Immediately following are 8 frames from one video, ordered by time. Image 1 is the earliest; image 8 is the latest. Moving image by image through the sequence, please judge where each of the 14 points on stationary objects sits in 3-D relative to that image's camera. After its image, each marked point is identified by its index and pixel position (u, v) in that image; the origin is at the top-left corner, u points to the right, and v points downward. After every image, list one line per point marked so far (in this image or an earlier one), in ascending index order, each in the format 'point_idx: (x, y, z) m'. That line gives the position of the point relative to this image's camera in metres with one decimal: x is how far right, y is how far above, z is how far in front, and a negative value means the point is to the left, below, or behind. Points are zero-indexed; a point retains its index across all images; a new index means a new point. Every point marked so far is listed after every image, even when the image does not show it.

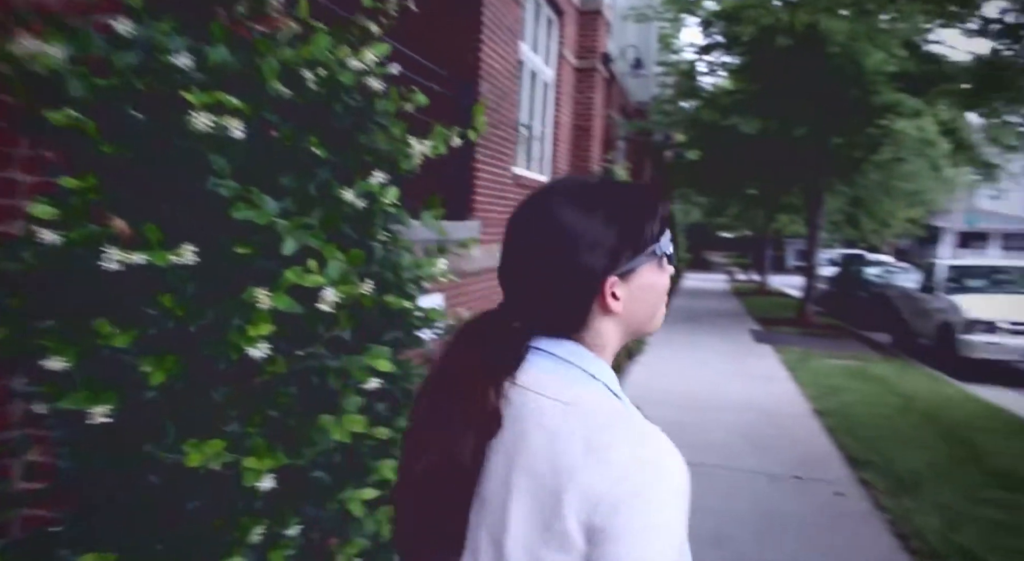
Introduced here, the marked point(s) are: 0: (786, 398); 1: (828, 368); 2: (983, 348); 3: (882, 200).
0: (+3.3, -1.5, +8.0) m
1: (+4.9, -1.4, +10.2) m
2: (+7.3, -1.1, +10.3) m
3: (+9.9, +2.2, +17.7) m
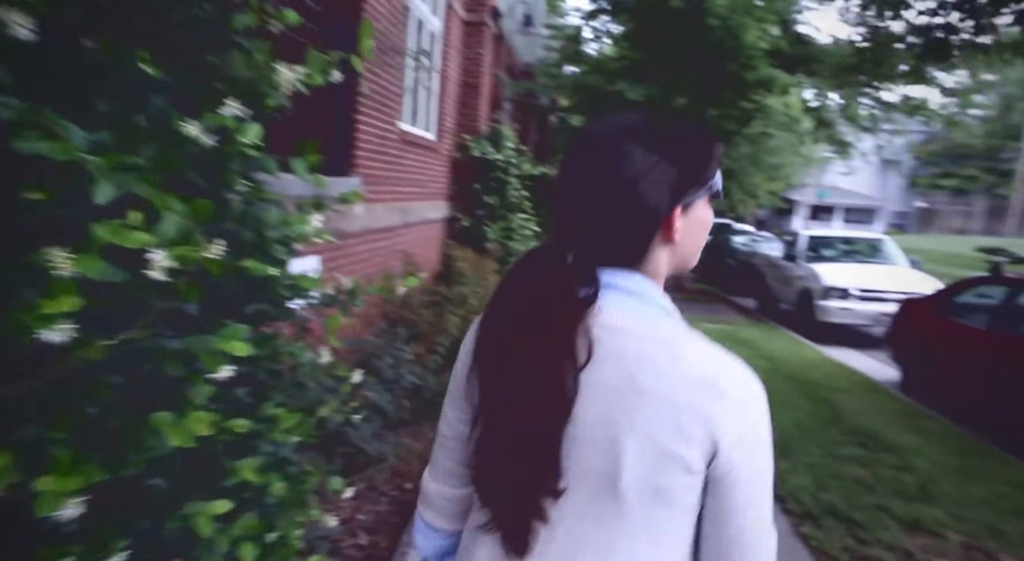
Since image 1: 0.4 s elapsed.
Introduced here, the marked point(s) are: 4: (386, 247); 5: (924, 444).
0: (+1.9, -1.1, +8.2) m
1: (+3.0, -0.8, +10.6) m
2: (+5.5, -0.6, +11.2) m
3: (+6.8, +3.1, +18.8) m
4: (-1.4, +0.4, +7.2) m
5: (+3.3, -1.3, +5.3) m
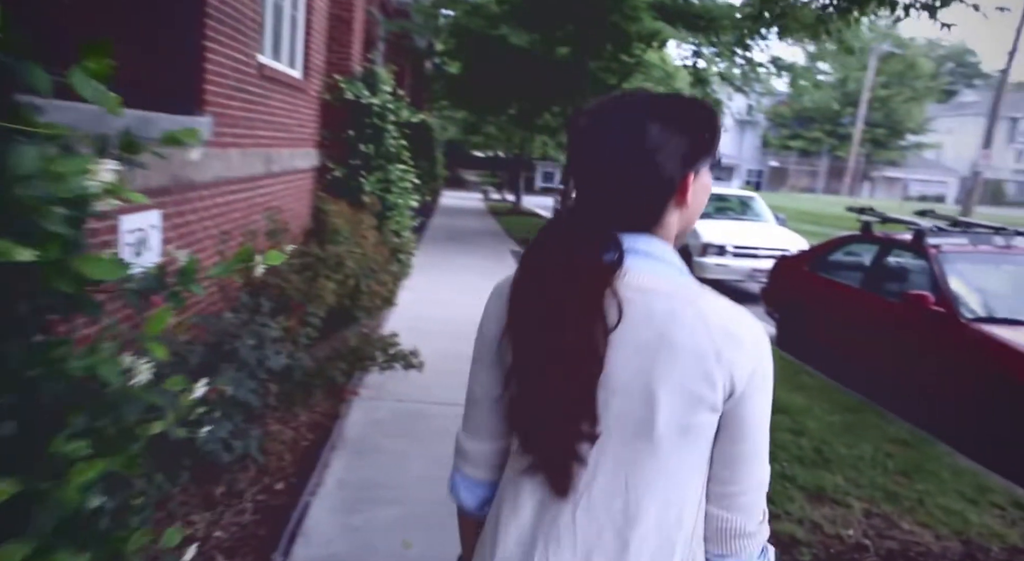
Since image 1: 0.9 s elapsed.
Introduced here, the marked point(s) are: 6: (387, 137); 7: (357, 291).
0: (+0.5, -0.5, +8.0) m
1: (+1.2, -0.2, +10.5) m
2: (+3.4, +0.2, +11.5) m
3: (+3.4, +4.4, +18.9) m
4: (-2.5, +0.8, +6.3) m
5: (+2.4, -1.0, +5.4) m
6: (-1.8, +2.1, +9.6) m
7: (-1.2, -0.1, +5.1) m
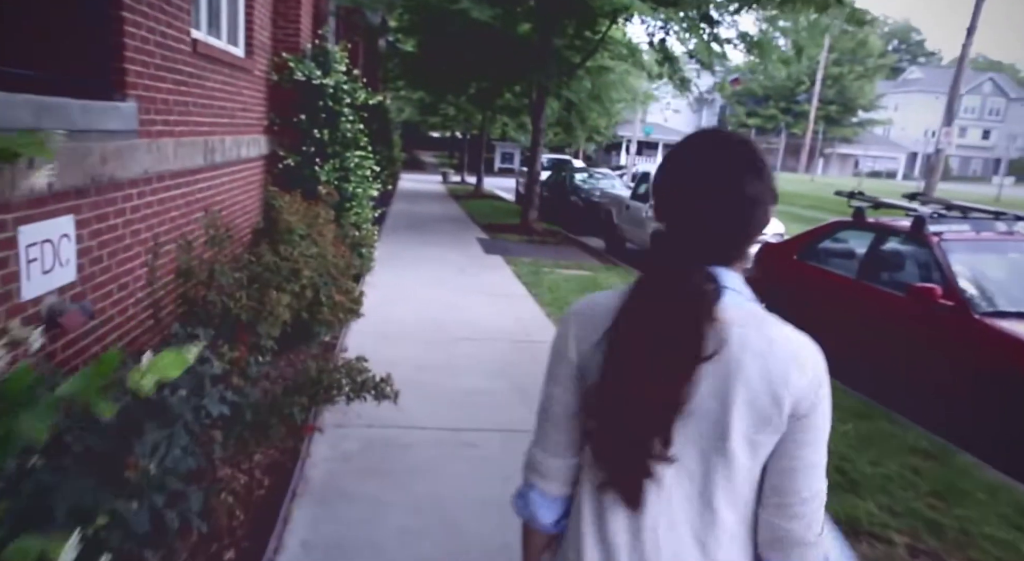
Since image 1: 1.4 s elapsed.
0: (+0.2, -0.5, +7.4) m
1: (+0.7, 0.0, +10.0) m
2: (+2.9, +0.4, +11.1) m
3: (+2.3, +4.8, +18.4) m
4: (-2.7, +0.7, +5.5) m
5: (+2.3, -1.0, +5.0) m
6: (-2.2, +2.1, +8.8) m
7: (-1.3, -0.1, +4.5) m
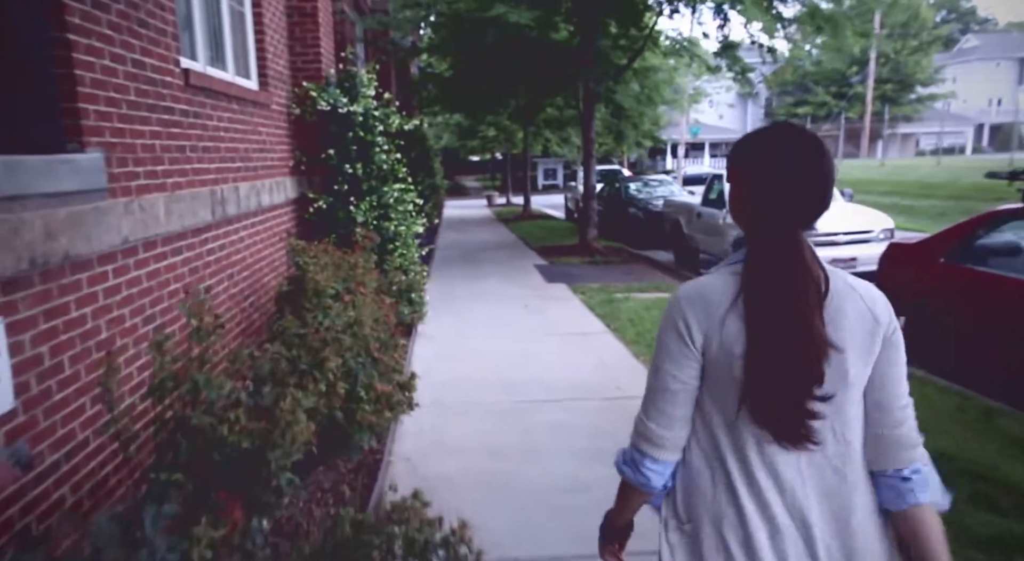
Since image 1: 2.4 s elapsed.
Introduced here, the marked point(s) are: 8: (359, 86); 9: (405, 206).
0: (+1.0, -0.8, +6.1) m
1: (+1.7, -0.4, +8.7) m
2: (+3.9, +0.2, +9.6) m
3: (+3.4, +4.4, +17.0) m
4: (-2.2, +0.1, +4.5) m
5: (+2.9, -1.1, +3.5) m
6: (-1.6, +1.5, +7.8) m
7: (-0.8, -0.6, +3.3) m
8: (-1.8, +2.3, +7.9) m
9: (-1.3, +0.9, +8.0) m
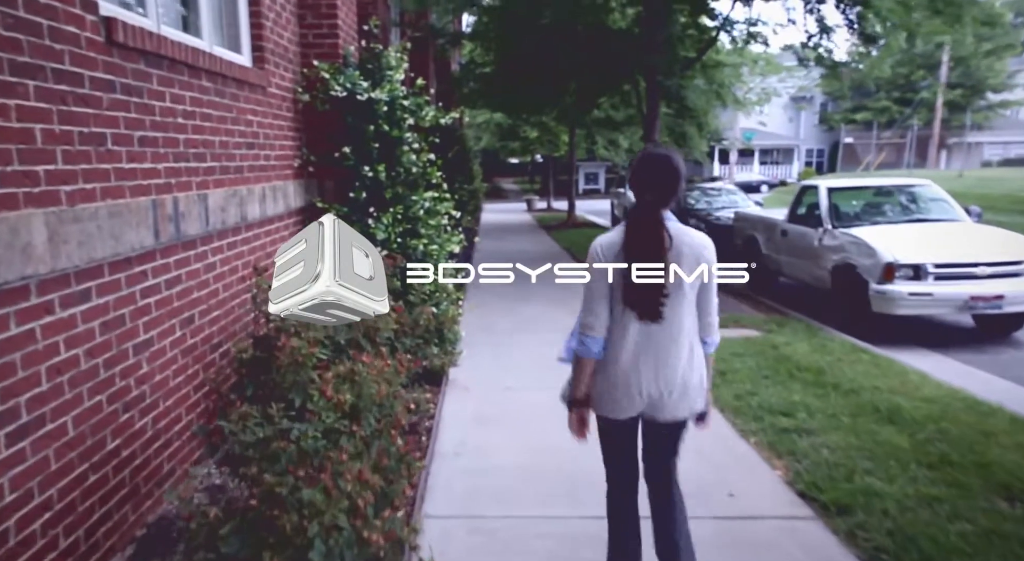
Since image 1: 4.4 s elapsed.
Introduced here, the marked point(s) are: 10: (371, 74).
0: (+1.4, -1.2, +4.4) m
1: (+2.2, -0.8, +6.9) m
2: (+4.5, -0.2, +7.7) m
3: (+4.5, +3.9, +15.2) m
4: (-1.8, -0.1, +2.9) m
5: (+3.2, -1.5, +1.7) m
6: (-1.0, +1.2, +6.2) m
7: (-0.5, -0.9, +1.7) m
8: (-1.2, +2.0, +6.3) m
9: (-0.7, +0.6, +6.4) m
10: (-1.3, +1.9, +6.3) m
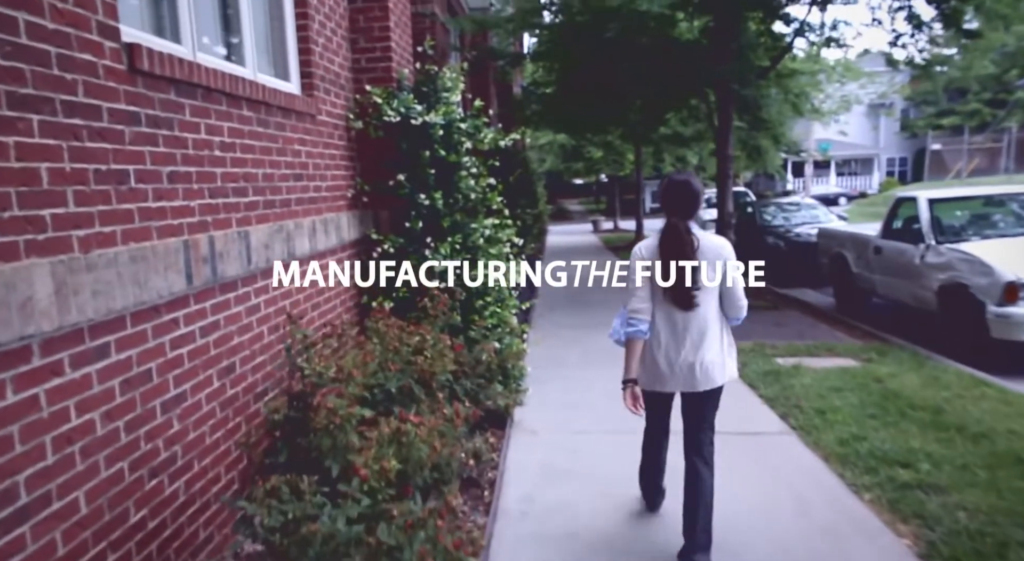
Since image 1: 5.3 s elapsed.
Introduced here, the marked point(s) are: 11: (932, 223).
0: (+1.8, -1.4, +3.7) m
1: (+2.9, -1.0, +6.2) m
2: (+5.2, -0.4, +6.8) m
3: (+5.9, +3.5, +14.3) m
4: (-1.5, -0.3, +2.6) m
5: (+3.3, -1.5, +0.9) m
6: (-0.4, +0.9, +5.8) m
7: (-0.3, -1.0, +1.2) m
8: (-0.6, +1.7, +6.0) m
9: (-0.1, +0.3, +6.0) m
10: (-0.8, +1.6, +6.0) m
11: (+5.4, +0.7, +8.5) m
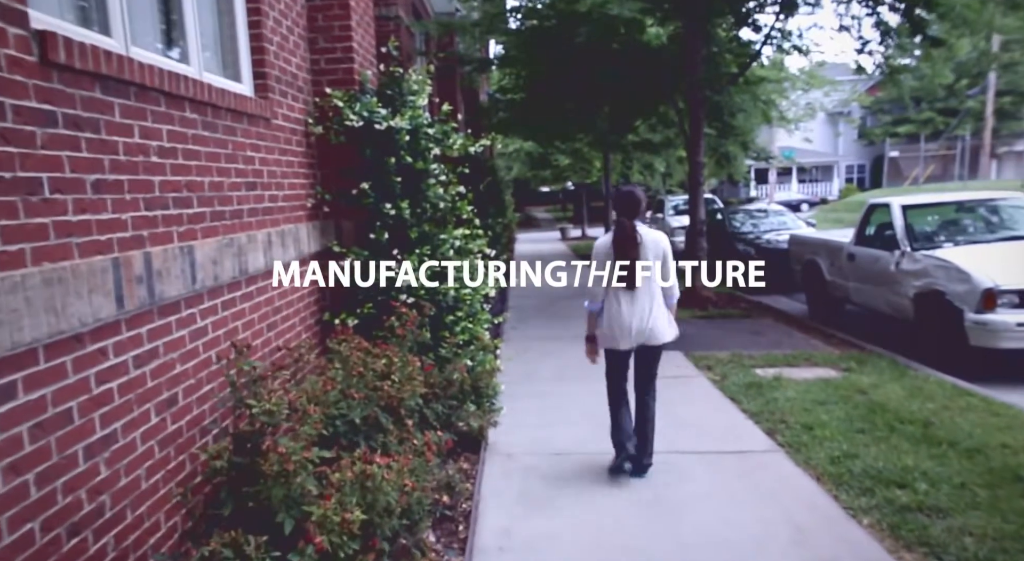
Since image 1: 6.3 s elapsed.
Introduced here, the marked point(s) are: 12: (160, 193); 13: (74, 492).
0: (+1.7, -1.4, +3.5) m
1: (+2.6, -1.1, +6.0) m
2: (+4.9, -0.5, +6.7) m
3: (+5.2, +3.3, +14.3) m
4: (-1.6, -0.4, +2.2) m
5: (+3.4, -1.5, +0.7) m
6: (-0.7, +0.8, +5.5) m
7: (-0.3, -1.1, +0.9) m
8: (-0.9, +1.6, +5.6) m
9: (-0.4, +0.2, +5.7) m
10: (-1.0, +1.5, +5.6) m
11: (+5.0, +0.7, +8.4) m
12: (-1.7, +0.4, +3.1) m
13: (-1.6, -0.8, +2.4) m
